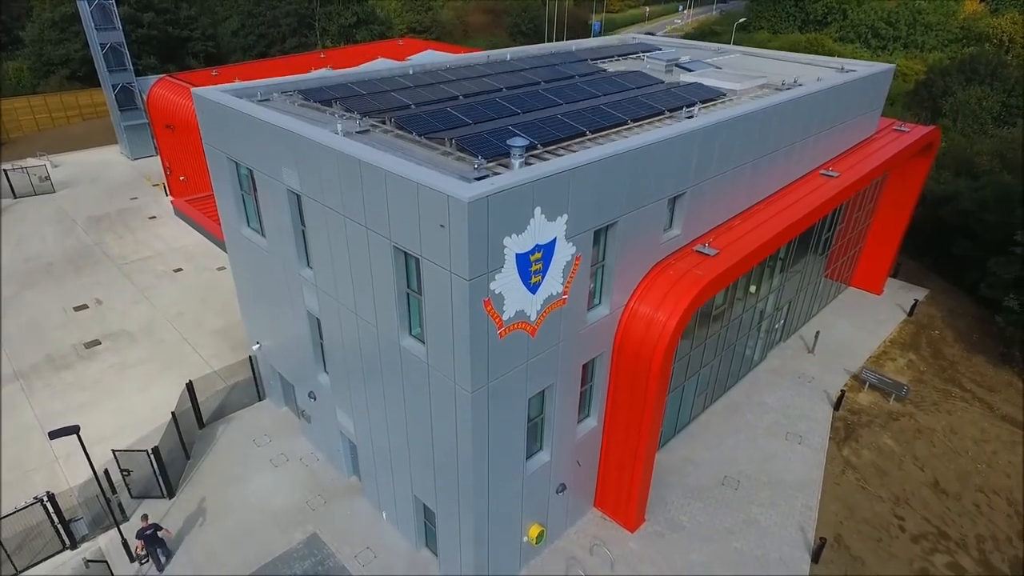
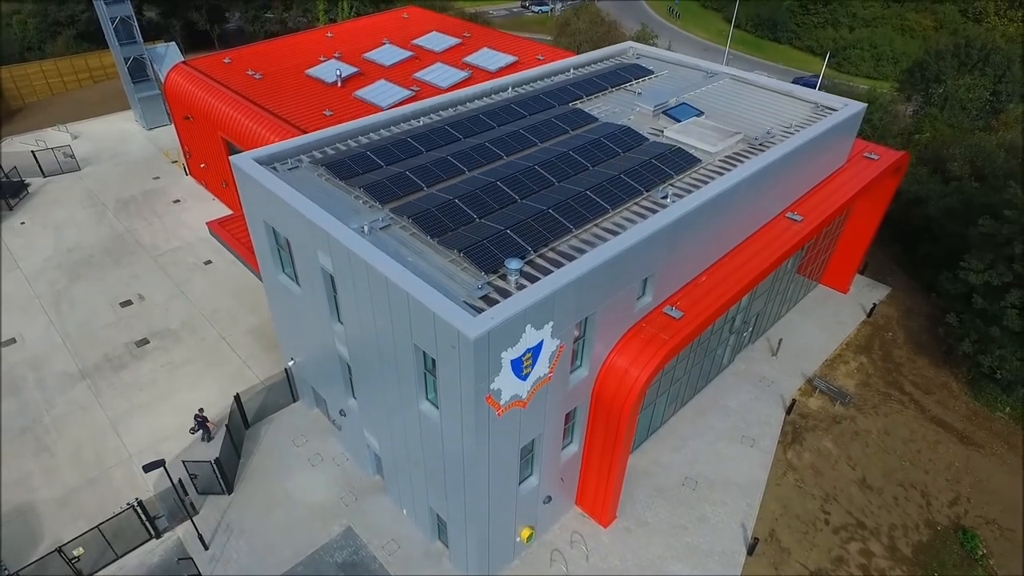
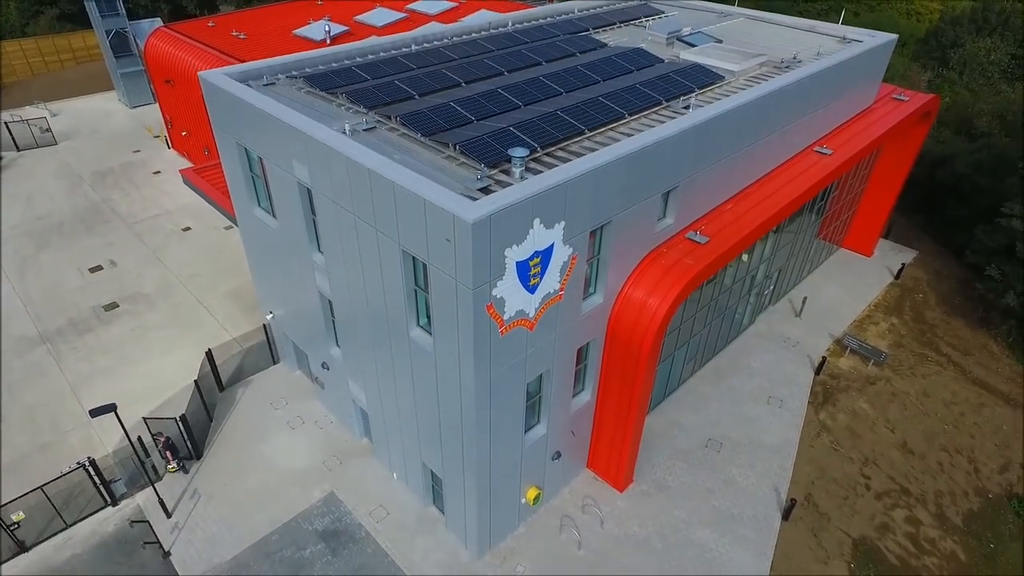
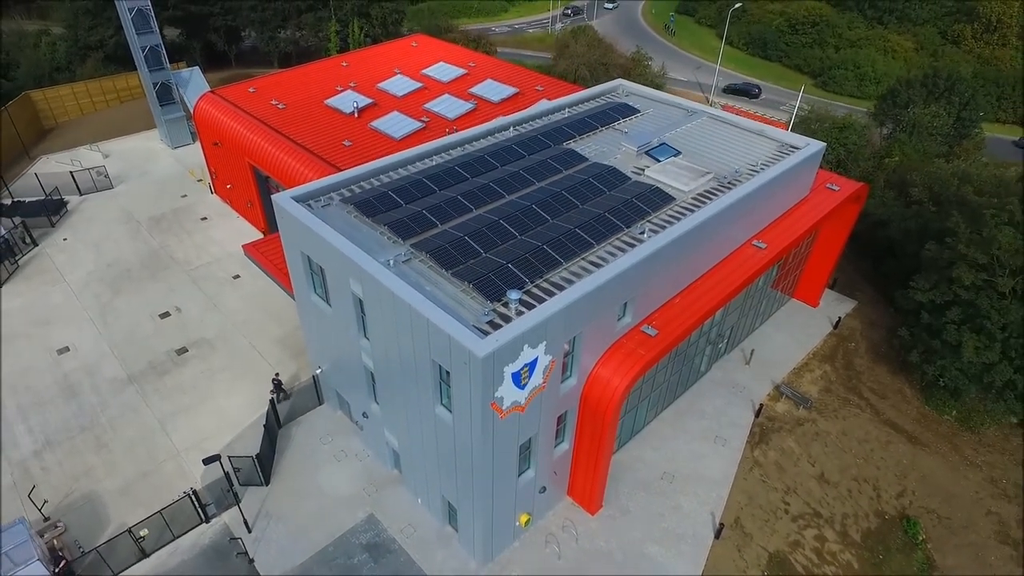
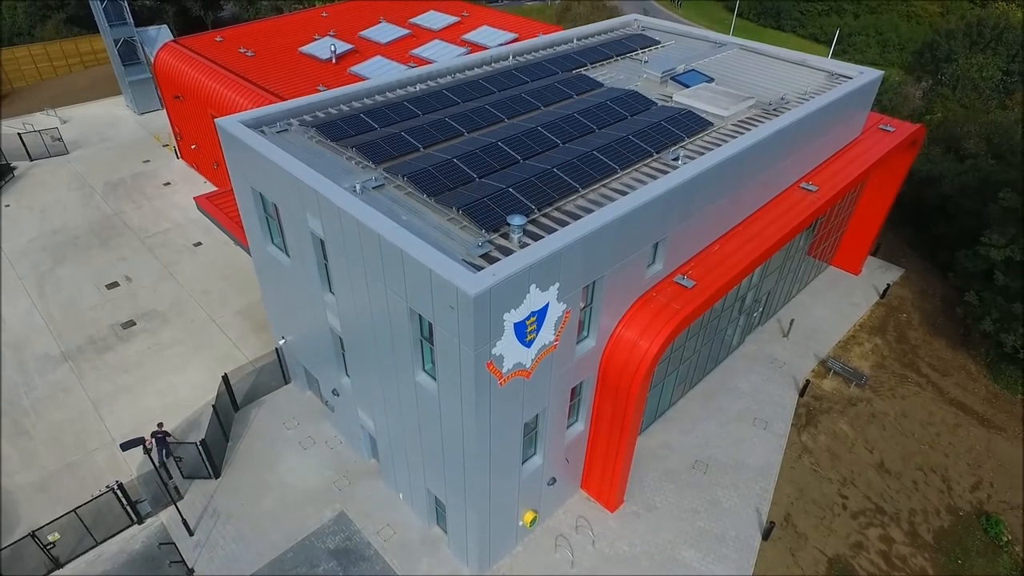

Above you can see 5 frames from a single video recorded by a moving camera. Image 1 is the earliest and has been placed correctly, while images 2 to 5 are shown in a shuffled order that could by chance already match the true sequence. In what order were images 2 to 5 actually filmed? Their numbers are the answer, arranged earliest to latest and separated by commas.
3, 5, 2, 4
